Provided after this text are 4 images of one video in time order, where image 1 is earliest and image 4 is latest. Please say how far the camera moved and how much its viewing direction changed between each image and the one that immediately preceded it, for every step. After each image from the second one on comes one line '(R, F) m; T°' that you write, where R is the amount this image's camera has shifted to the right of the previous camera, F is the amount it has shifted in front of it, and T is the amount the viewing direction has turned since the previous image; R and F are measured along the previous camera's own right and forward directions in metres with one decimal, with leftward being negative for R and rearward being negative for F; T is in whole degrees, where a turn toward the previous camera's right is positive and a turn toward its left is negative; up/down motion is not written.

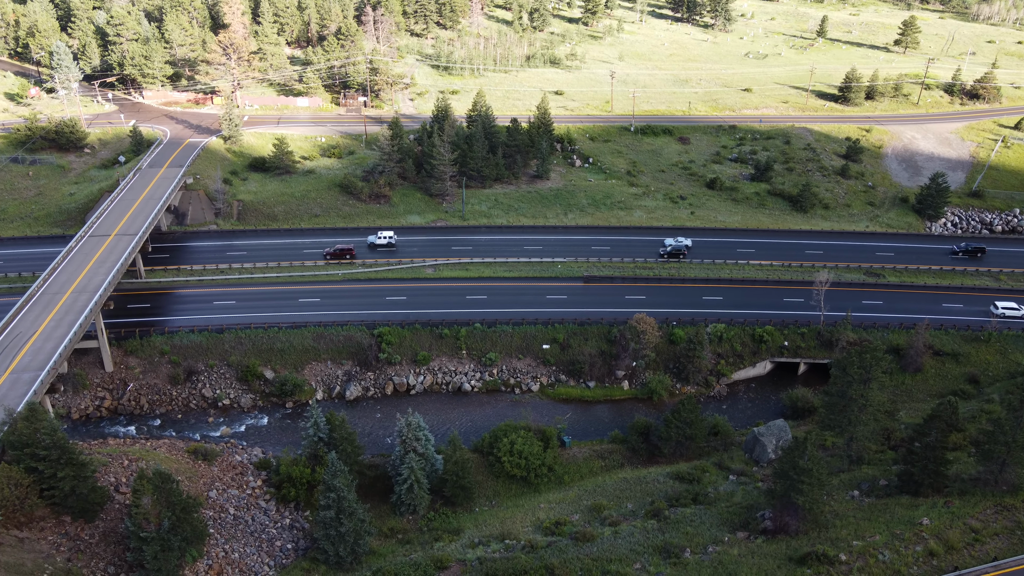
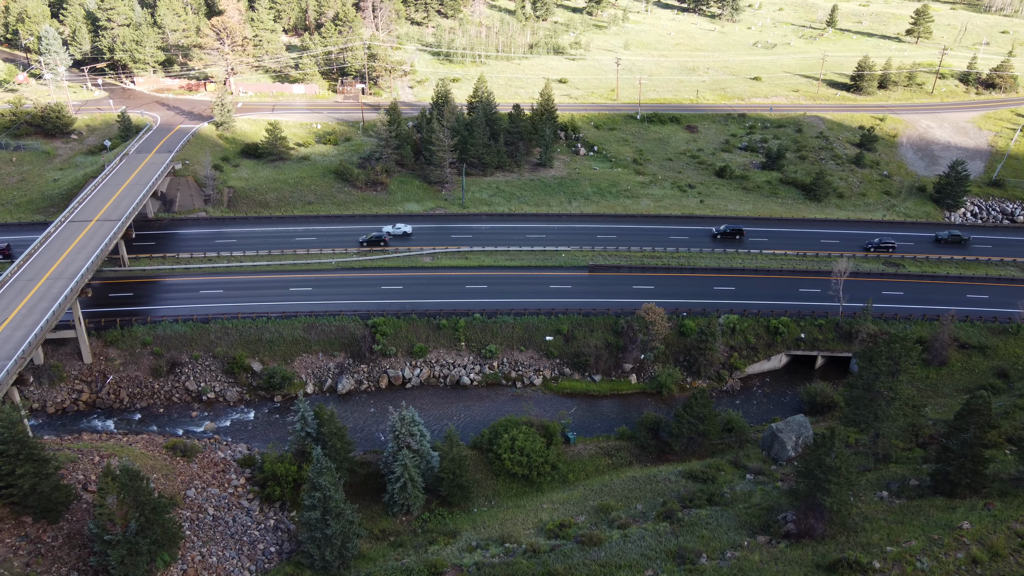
(+0.1, +2.5) m; 0°
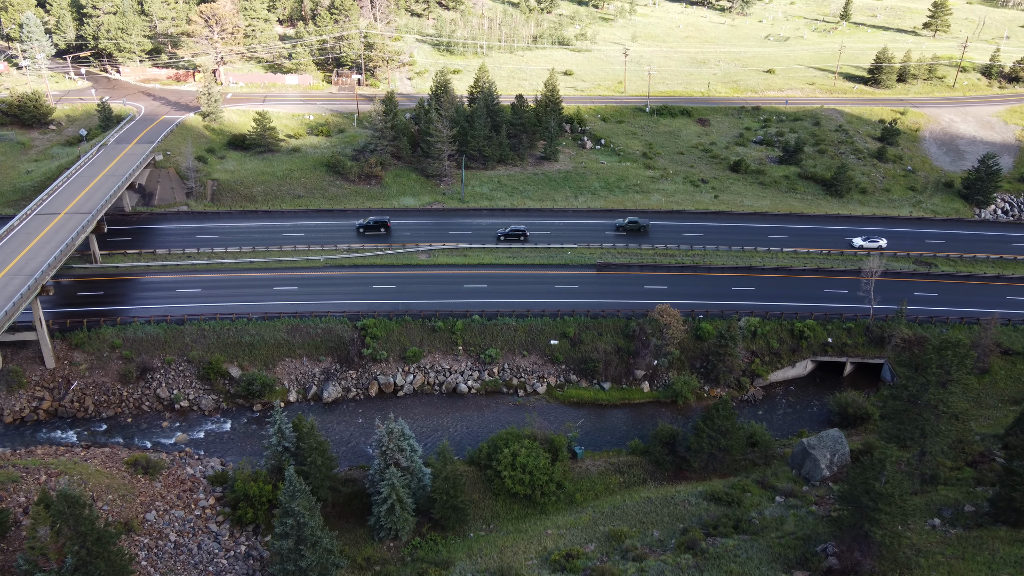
(+0.1, +3.7) m; 0°
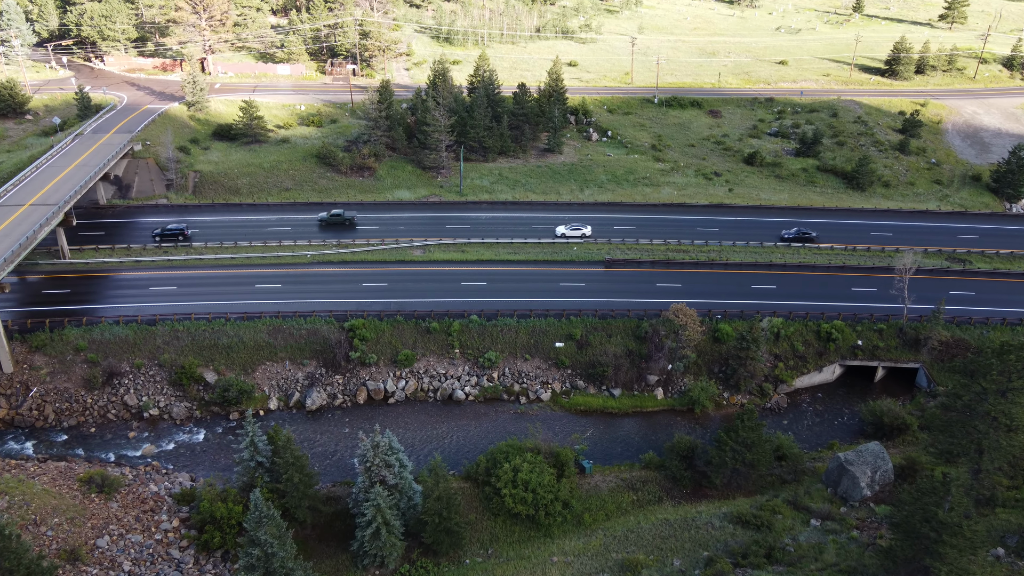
(+0.1, +3.5) m; 0°
